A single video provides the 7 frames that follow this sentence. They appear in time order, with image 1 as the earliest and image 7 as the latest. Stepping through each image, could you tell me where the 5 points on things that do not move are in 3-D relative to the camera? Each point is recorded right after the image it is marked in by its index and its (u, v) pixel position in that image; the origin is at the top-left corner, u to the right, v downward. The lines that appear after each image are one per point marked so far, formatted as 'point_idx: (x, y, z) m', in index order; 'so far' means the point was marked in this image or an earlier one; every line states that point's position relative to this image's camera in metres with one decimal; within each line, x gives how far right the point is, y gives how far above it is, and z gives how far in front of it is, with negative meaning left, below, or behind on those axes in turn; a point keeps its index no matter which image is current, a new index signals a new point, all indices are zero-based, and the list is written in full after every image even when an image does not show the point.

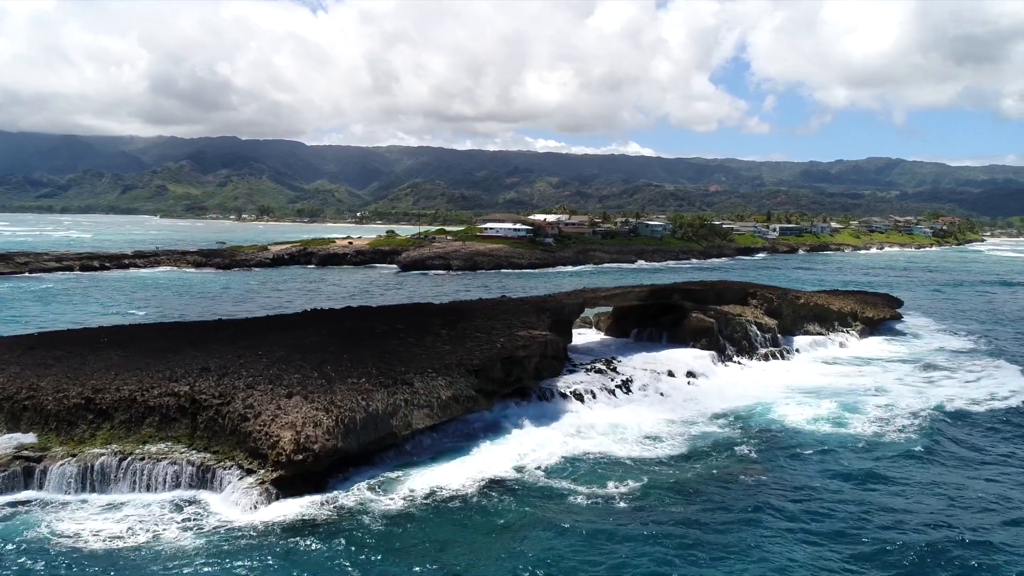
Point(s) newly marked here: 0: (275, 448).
0: (-5.2, -3.5, +19.9) m
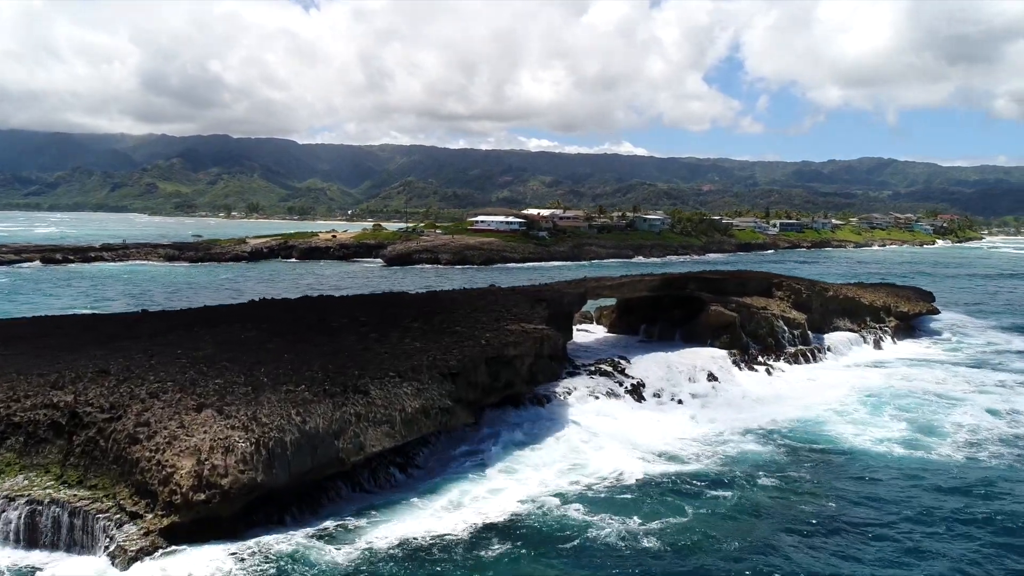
0: (-5.4, -3.1, +14.3) m
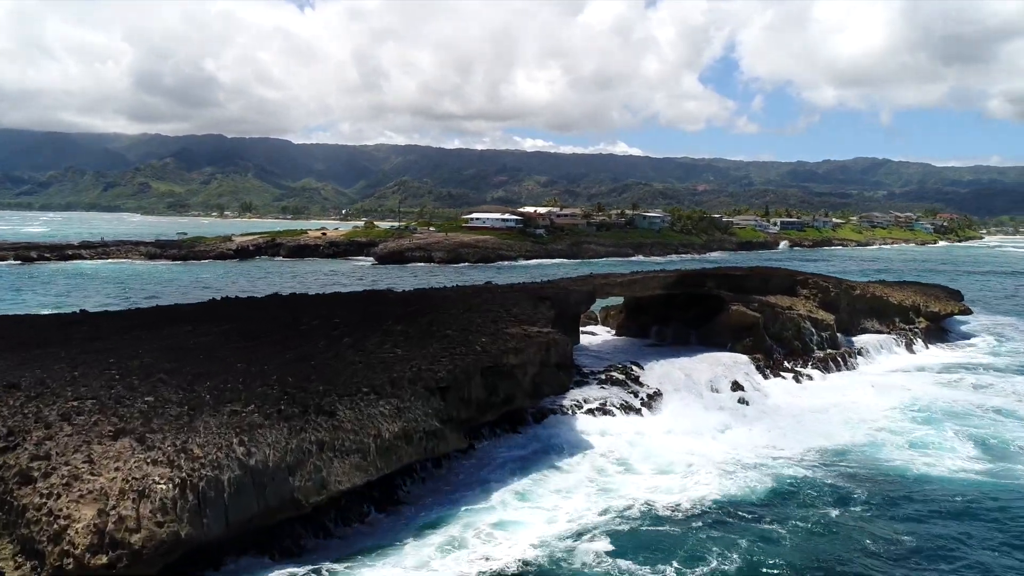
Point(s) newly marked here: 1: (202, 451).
0: (-5.4, -3.0, +10.8) m
1: (-4.2, -2.2, +12.3) m
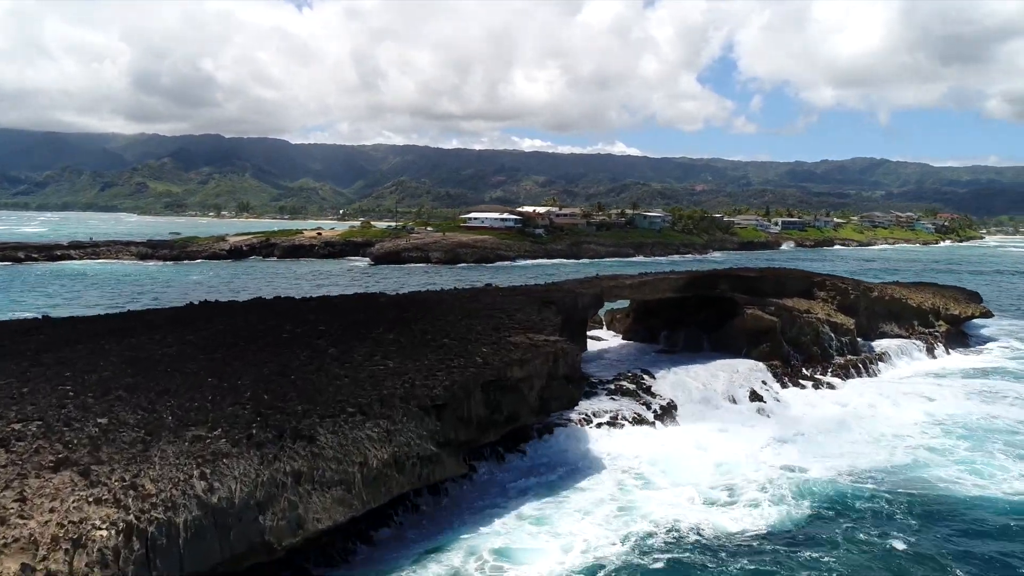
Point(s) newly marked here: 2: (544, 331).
0: (-5.3, -3.1, +8.9) m
1: (-4.1, -2.3, +10.5) m
2: (+0.7, -0.9, +18.5) m
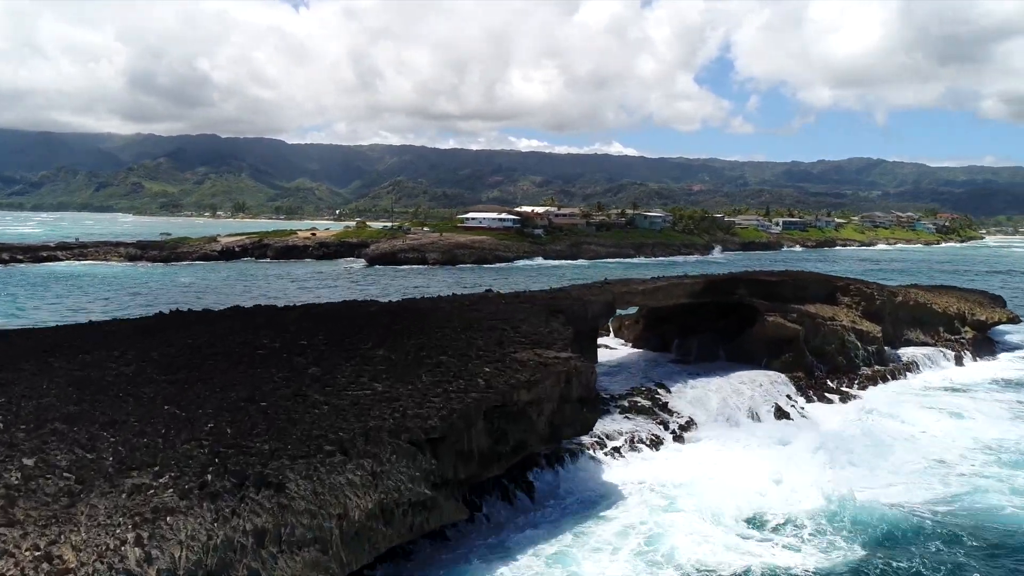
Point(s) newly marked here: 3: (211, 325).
0: (-5.2, -3.3, +6.7) m
1: (-4.0, -2.5, +8.3) m
2: (+0.8, -1.1, +16.4) m
3: (-6.3, -0.8, +18.9) m
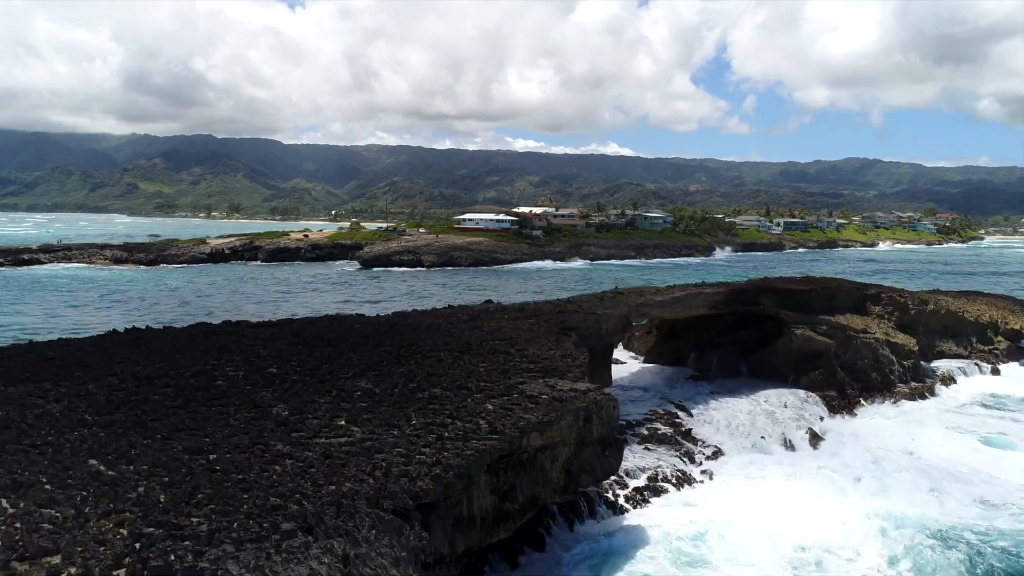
0: (-5.0, -3.5, +4.2) m
1: (-3.9, -2.7, +5.8) m
2: (+0.9, -1.3, +13.9) m
3: (-6.2, -1.1, +16.4) m
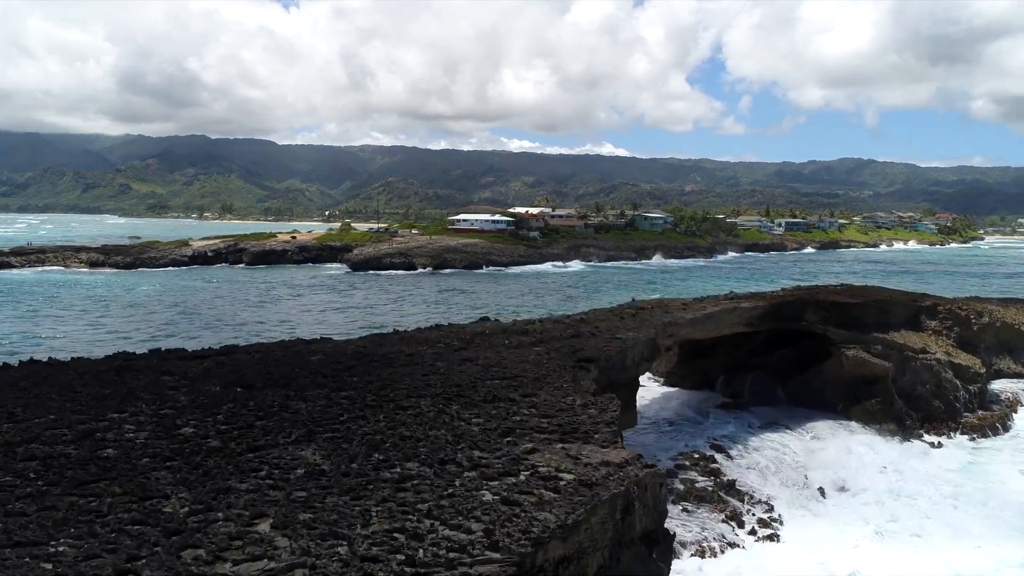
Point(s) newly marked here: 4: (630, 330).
0: (-4.9, -3.9, +0.4) m
1: (-3.8, -3.1, +1.9) m
2: (+0.9, -1.7, +10.0) m
3: (-6.1, -1.4, +12.6) m
4: (+2.2, -0.8, +16.9) m
